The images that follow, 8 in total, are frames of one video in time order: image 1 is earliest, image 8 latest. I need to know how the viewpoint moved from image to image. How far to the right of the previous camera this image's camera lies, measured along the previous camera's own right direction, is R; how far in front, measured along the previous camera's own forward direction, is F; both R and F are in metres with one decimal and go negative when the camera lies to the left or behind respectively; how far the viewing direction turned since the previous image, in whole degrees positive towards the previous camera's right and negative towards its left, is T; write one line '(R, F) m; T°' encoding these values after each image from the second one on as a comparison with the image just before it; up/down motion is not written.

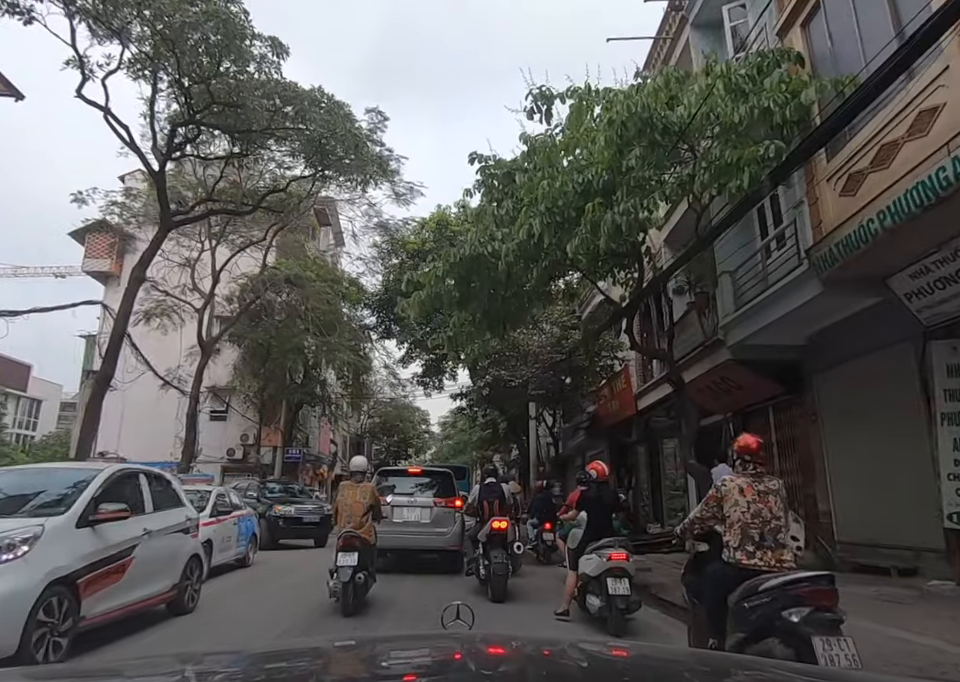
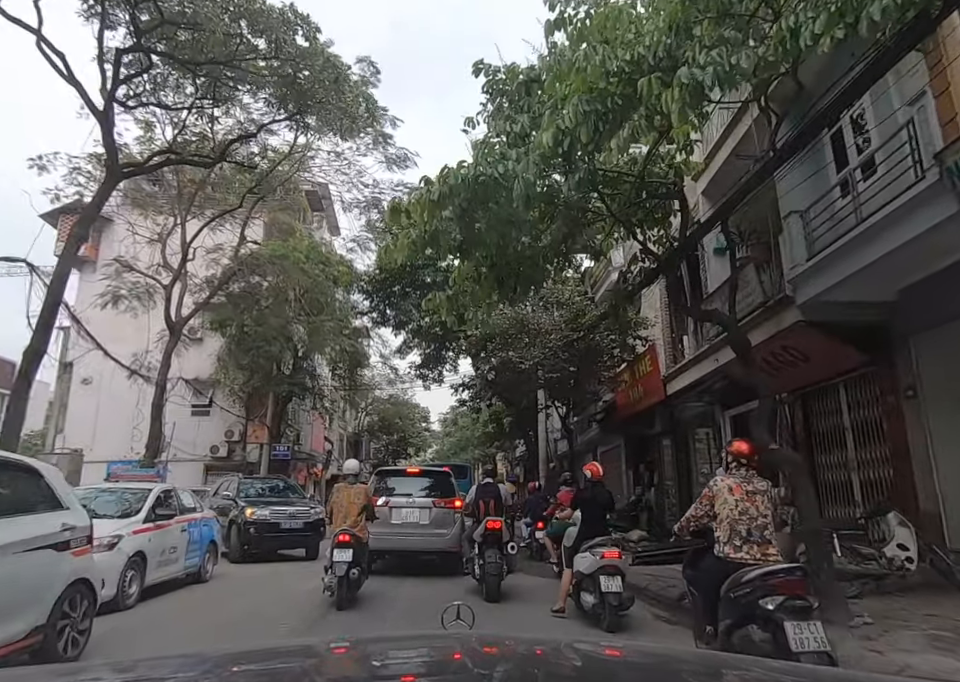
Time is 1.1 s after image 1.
(-0.1, +1.3) m; 0°
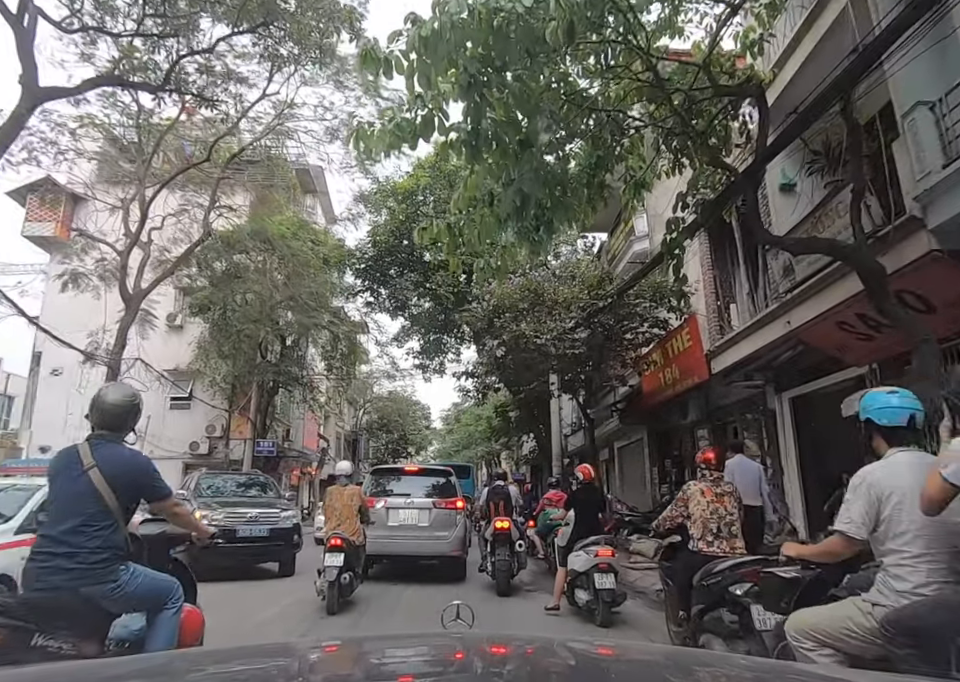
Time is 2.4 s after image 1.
(-0.1, +1.5) m; 0°
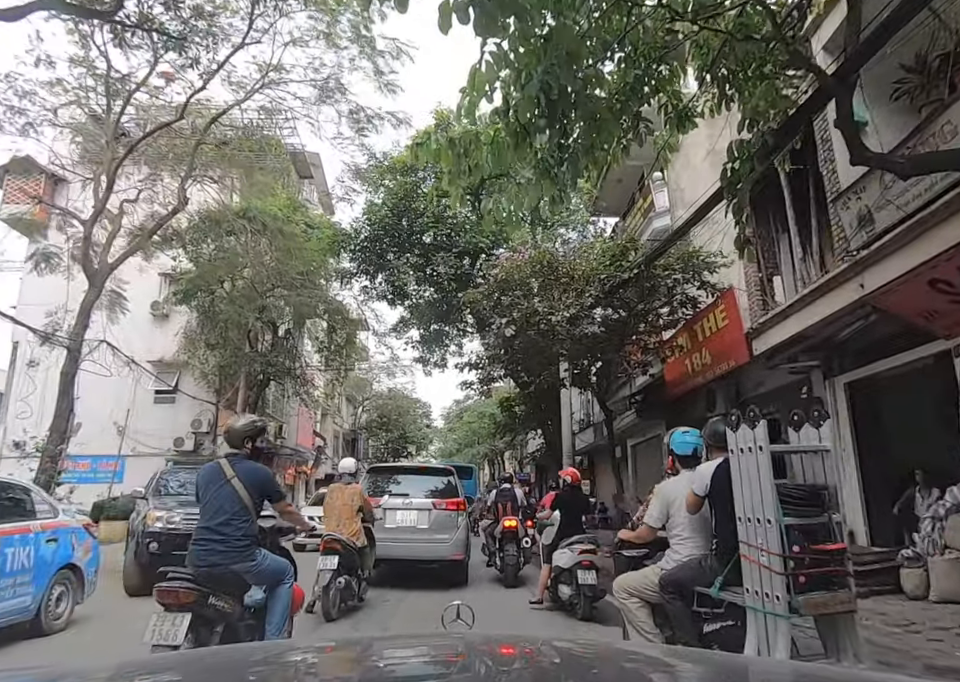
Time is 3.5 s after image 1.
(-0.1, +1.0) m; 0°
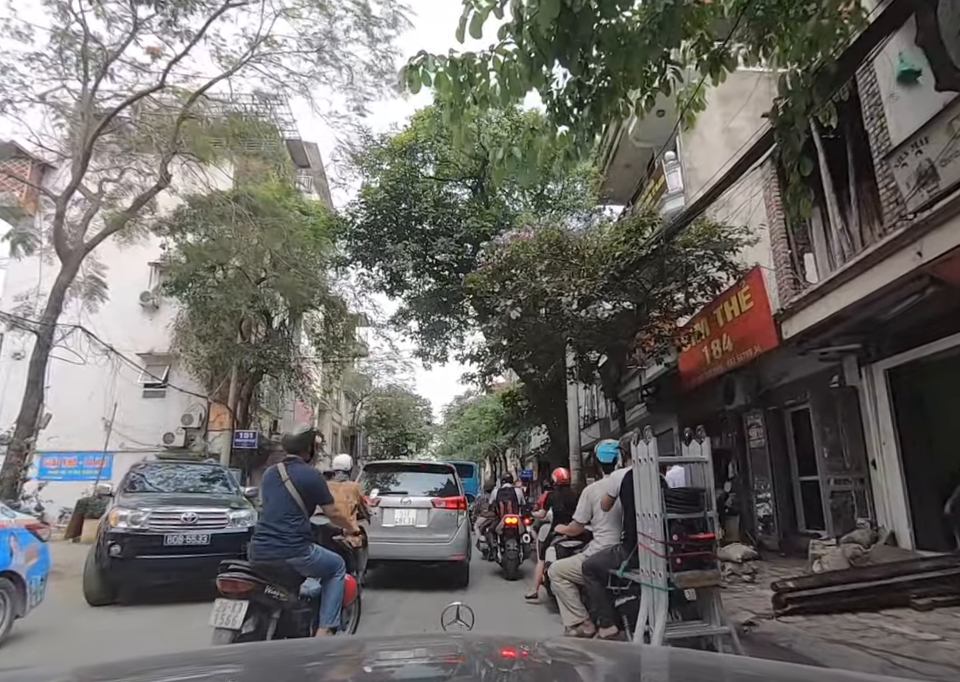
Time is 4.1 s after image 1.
(0.0, +0.6) m; 0°
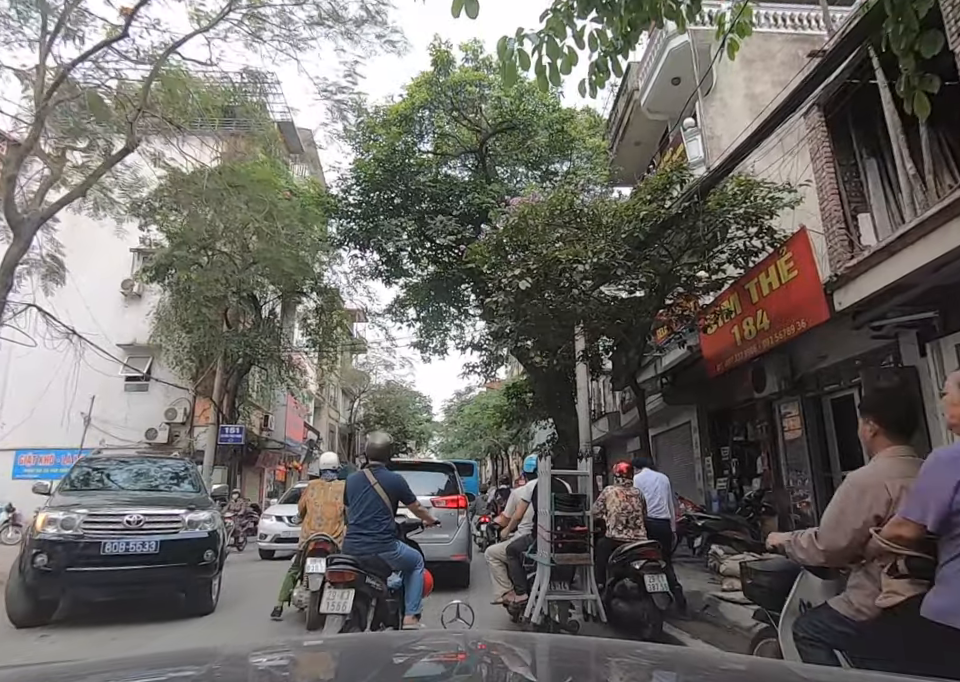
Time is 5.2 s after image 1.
(0.0, +0.8) m; 0°
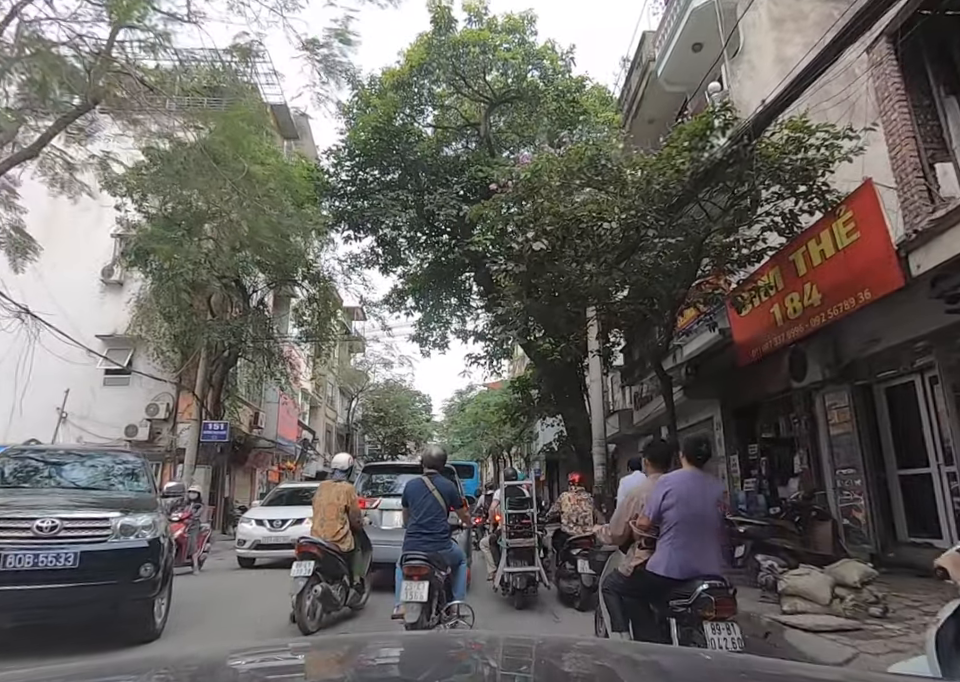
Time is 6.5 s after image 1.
(0.0, +0.8) m; 0°
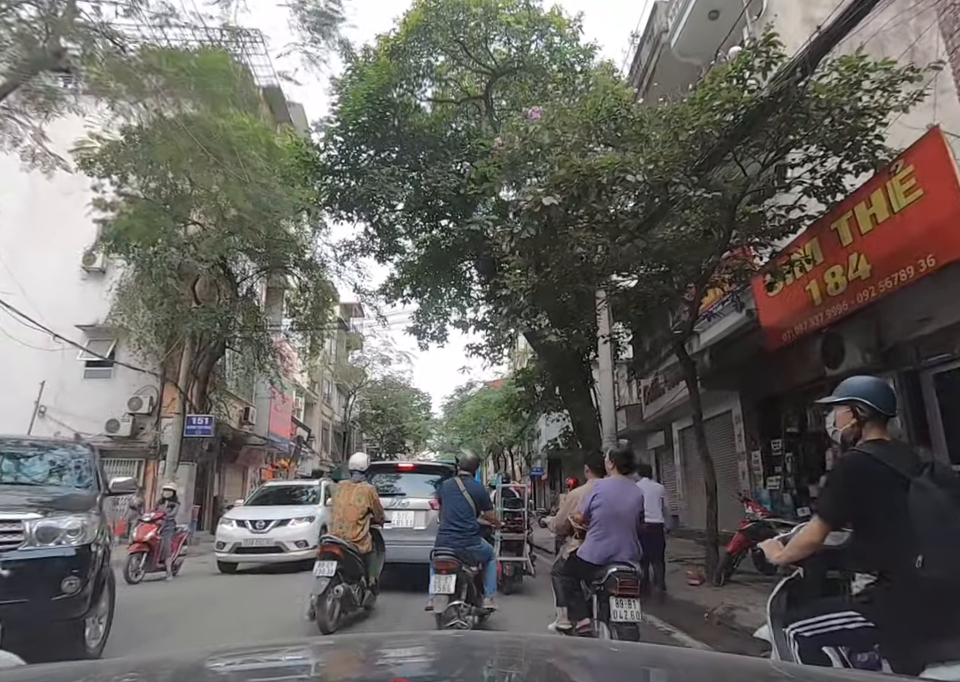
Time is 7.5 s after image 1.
(0.0, +0.6) m; 0°
